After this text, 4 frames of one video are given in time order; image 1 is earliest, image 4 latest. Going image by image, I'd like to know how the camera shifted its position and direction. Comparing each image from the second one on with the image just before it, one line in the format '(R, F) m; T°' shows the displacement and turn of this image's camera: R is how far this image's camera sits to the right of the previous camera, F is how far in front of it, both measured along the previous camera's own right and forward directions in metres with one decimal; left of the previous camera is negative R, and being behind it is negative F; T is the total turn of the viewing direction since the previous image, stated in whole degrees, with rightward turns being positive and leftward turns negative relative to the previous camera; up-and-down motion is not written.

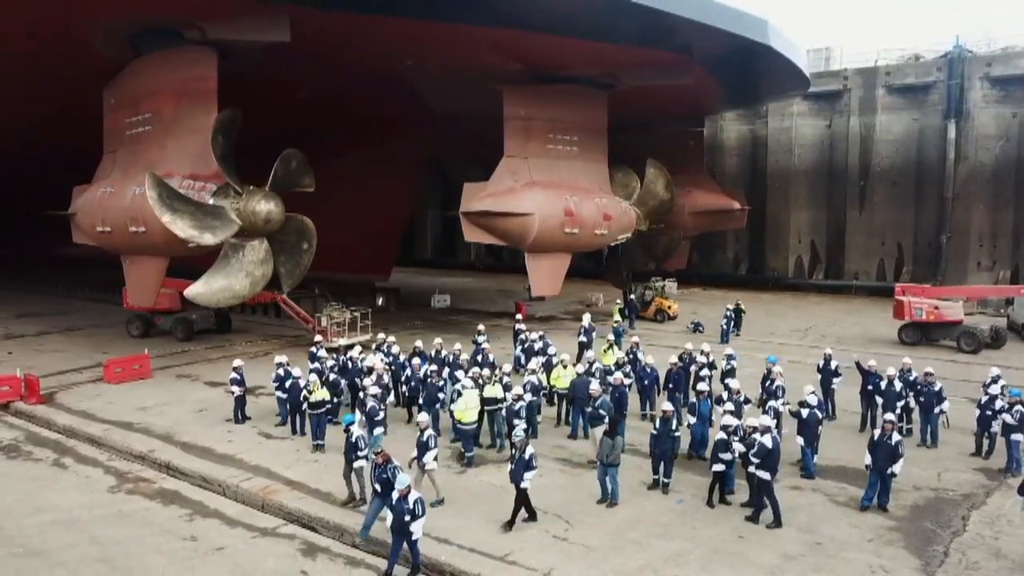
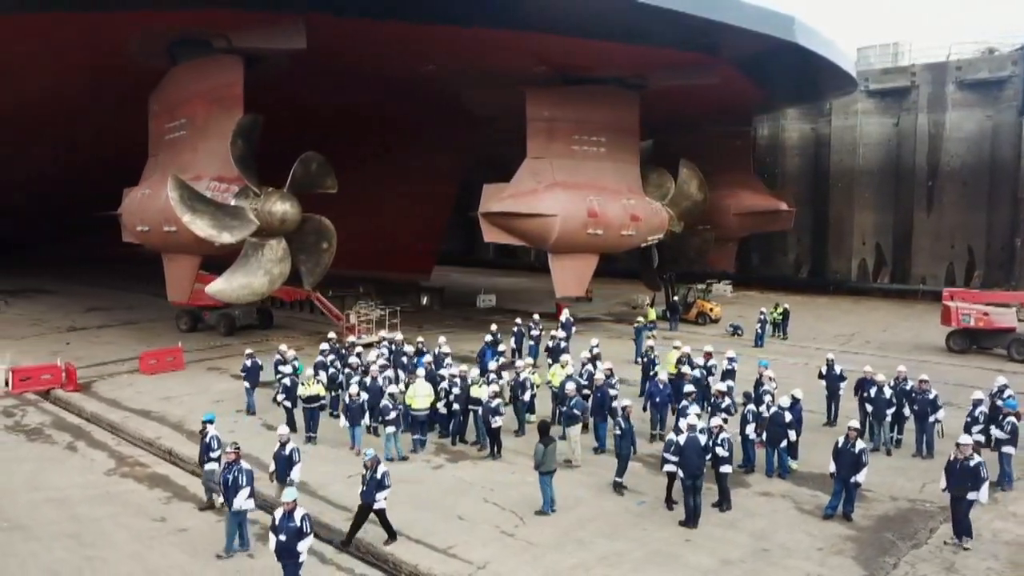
(+1.2, -0.1) m; -6°
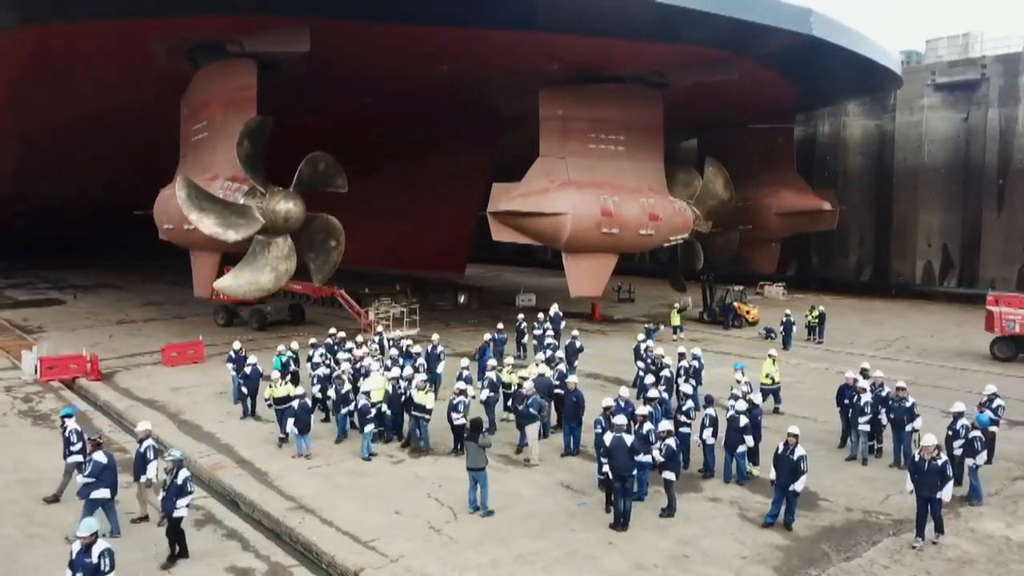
(+1.4, +0.1) m; -6°
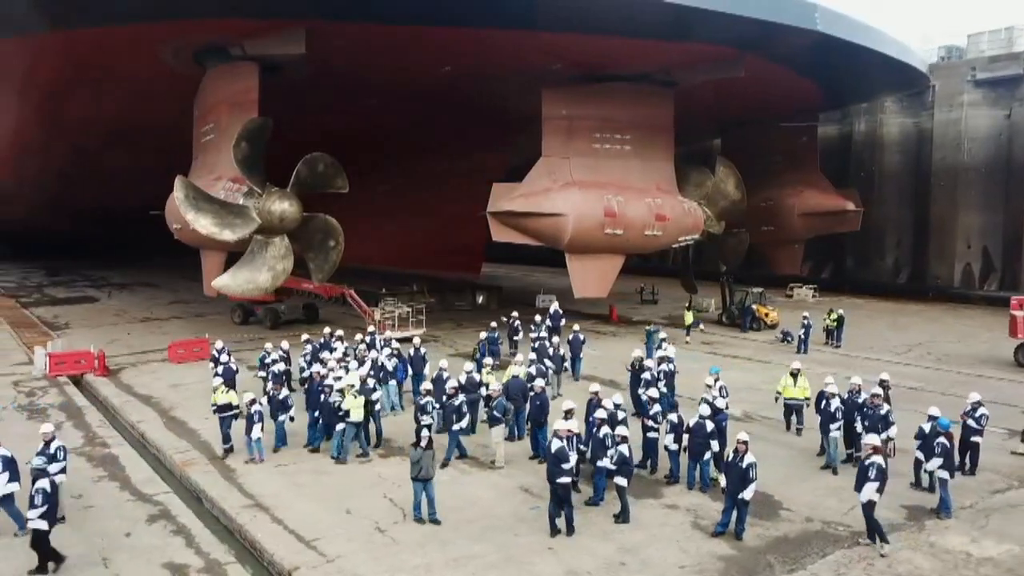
(+1.0, +0.1) m; -3°
